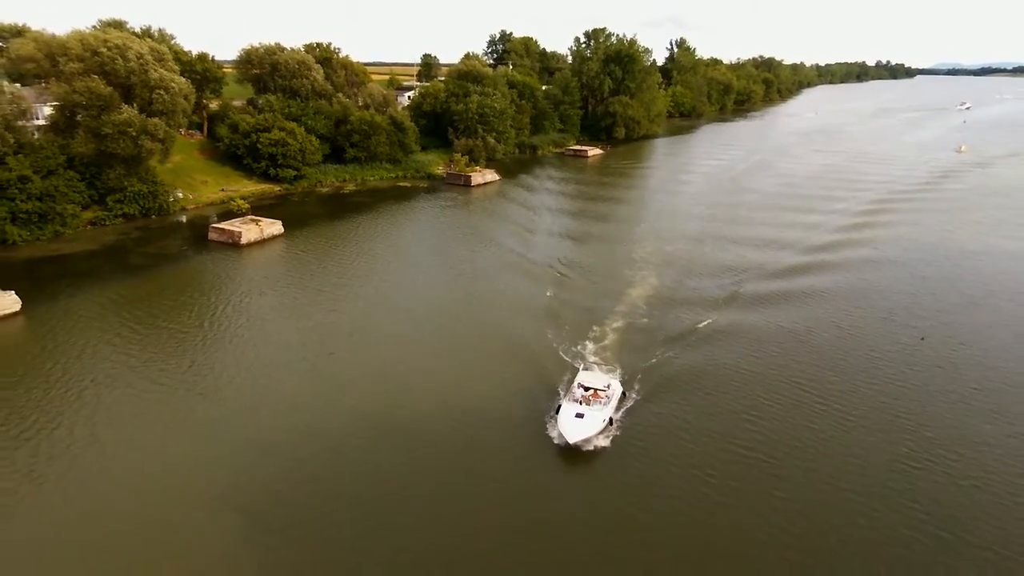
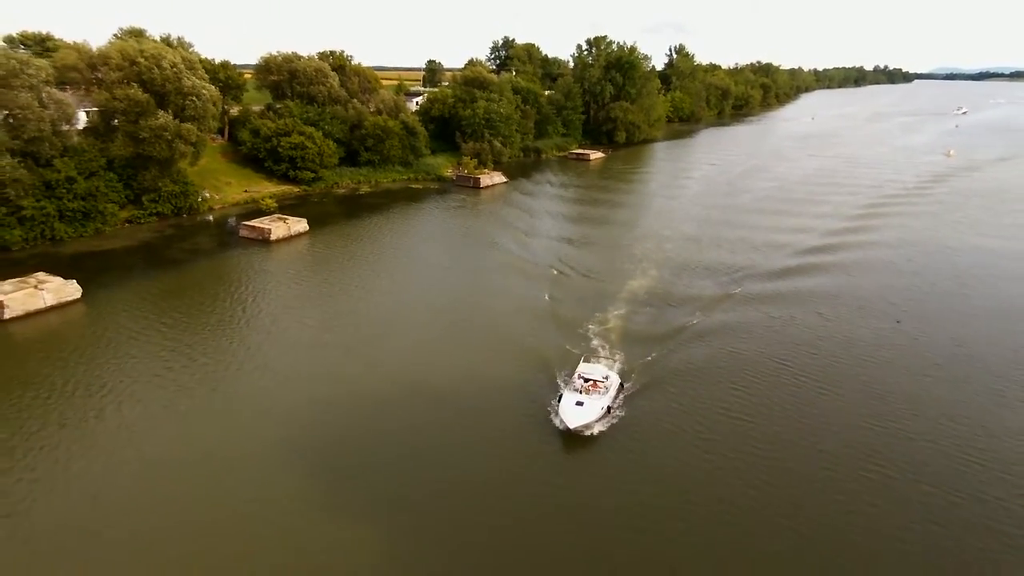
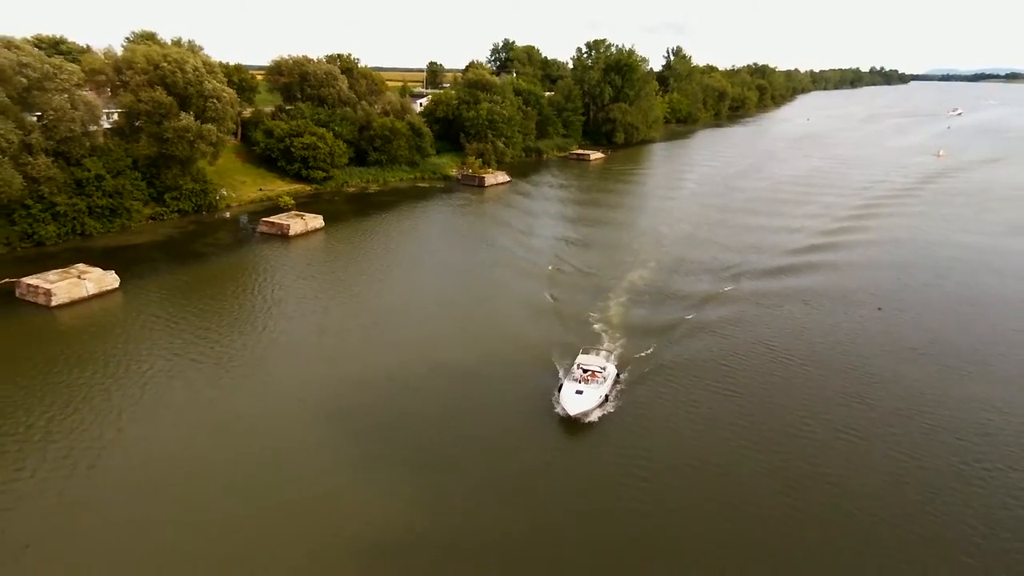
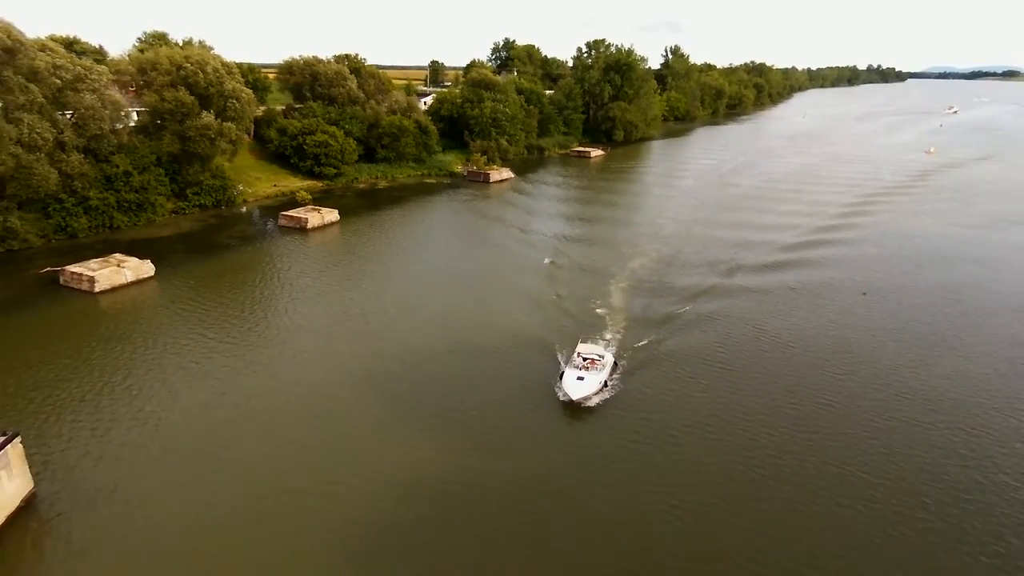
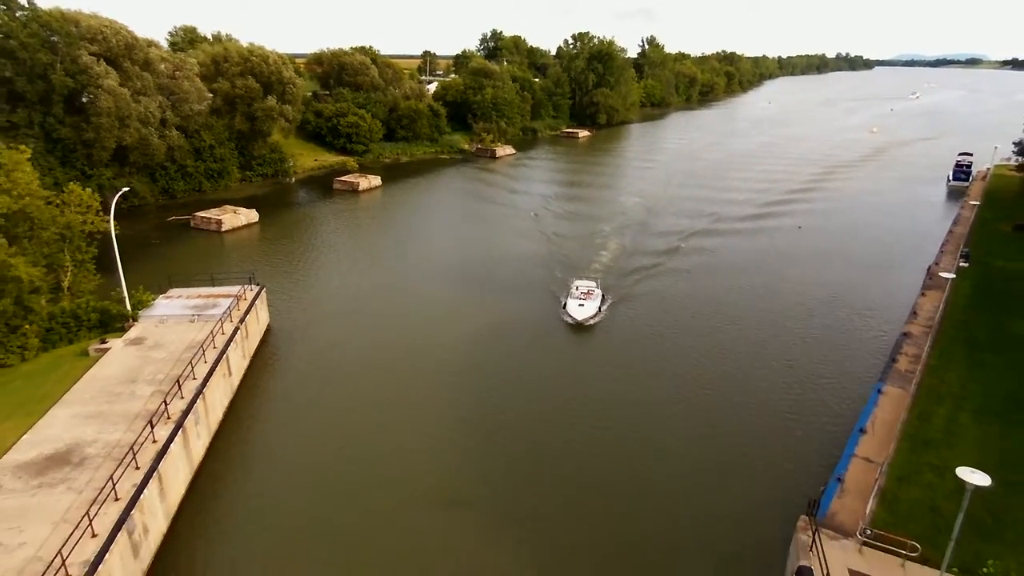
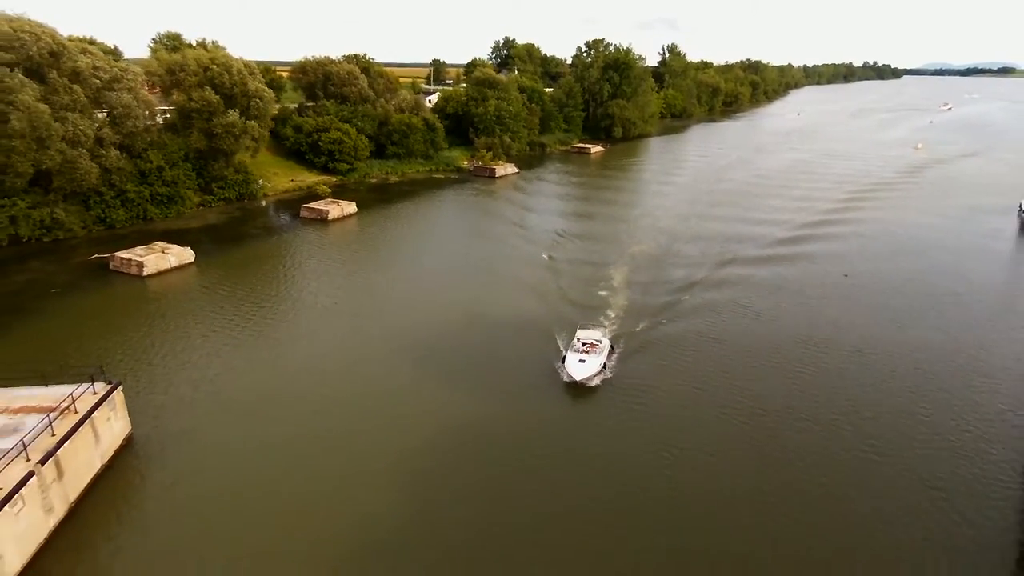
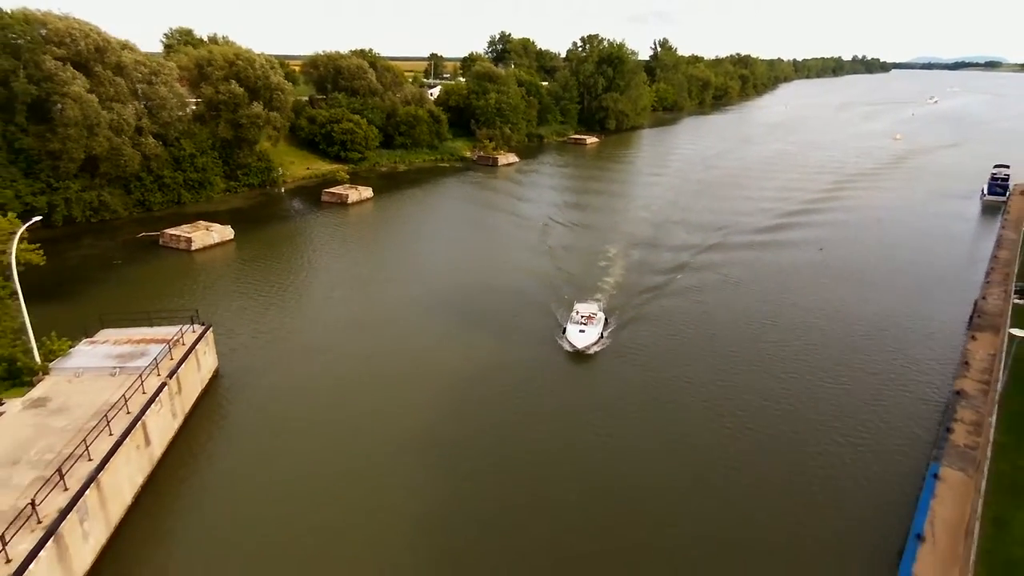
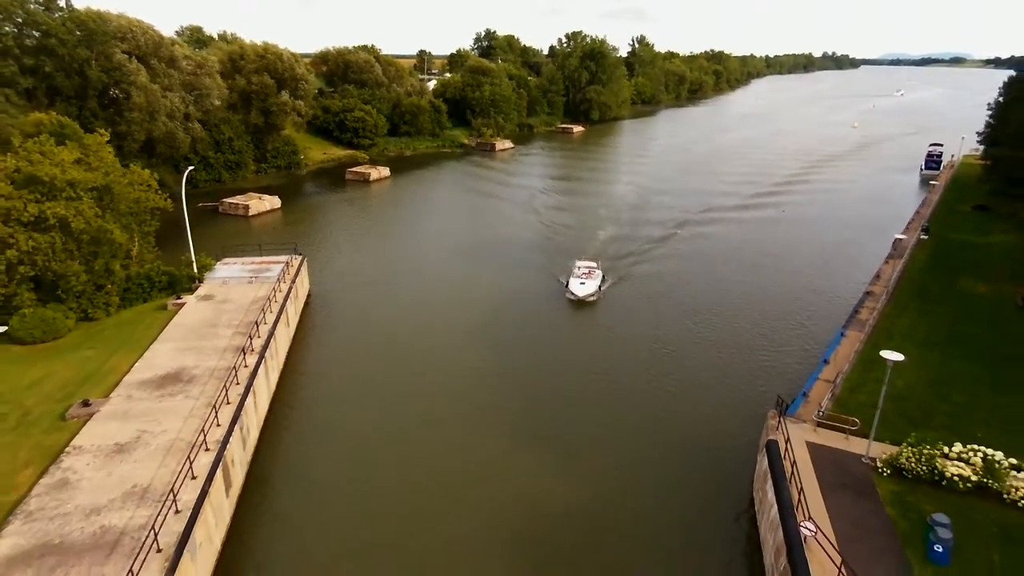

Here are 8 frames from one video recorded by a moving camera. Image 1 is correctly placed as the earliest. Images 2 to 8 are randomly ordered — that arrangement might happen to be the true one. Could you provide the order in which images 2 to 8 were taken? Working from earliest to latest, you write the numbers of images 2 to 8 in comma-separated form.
2, 3, 4, 6, 7, 5, 8
